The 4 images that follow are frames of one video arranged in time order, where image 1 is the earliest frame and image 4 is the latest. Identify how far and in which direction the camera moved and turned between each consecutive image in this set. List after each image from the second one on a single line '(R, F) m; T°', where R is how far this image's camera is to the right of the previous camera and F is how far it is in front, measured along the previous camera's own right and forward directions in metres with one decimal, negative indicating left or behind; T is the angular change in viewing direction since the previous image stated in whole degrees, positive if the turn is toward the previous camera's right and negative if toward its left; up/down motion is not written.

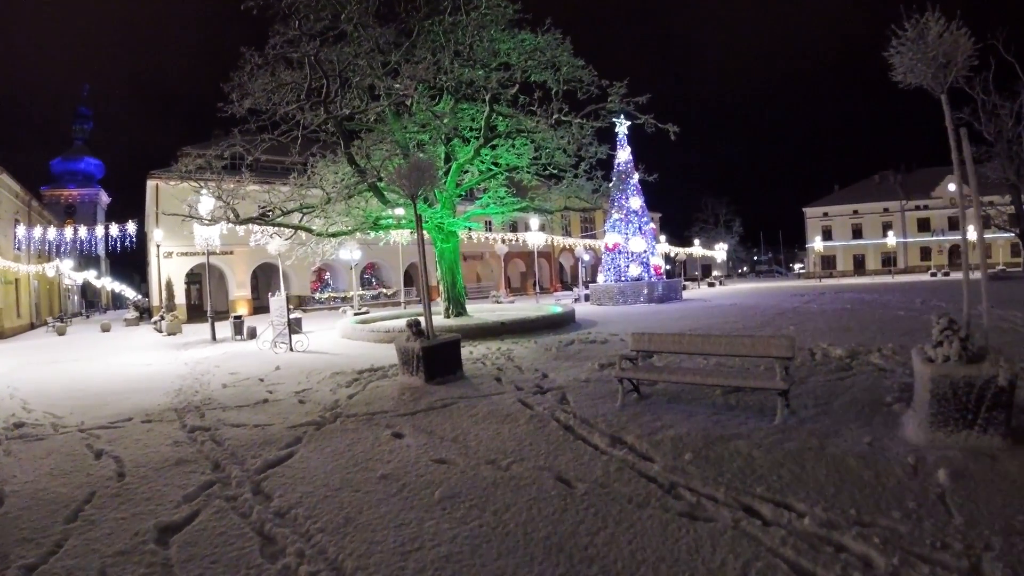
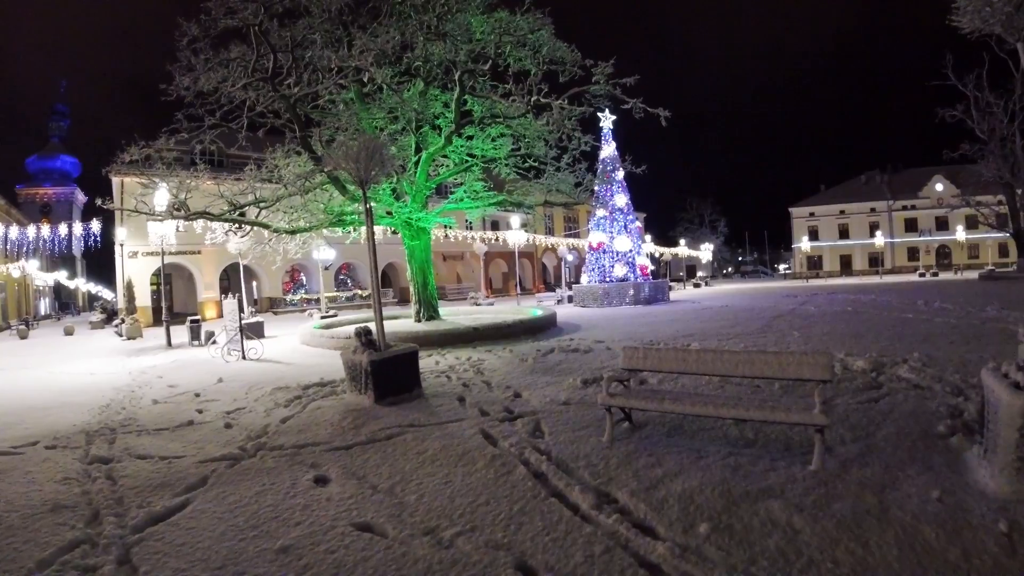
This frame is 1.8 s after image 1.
(+0.2, +1.3) m; +1°
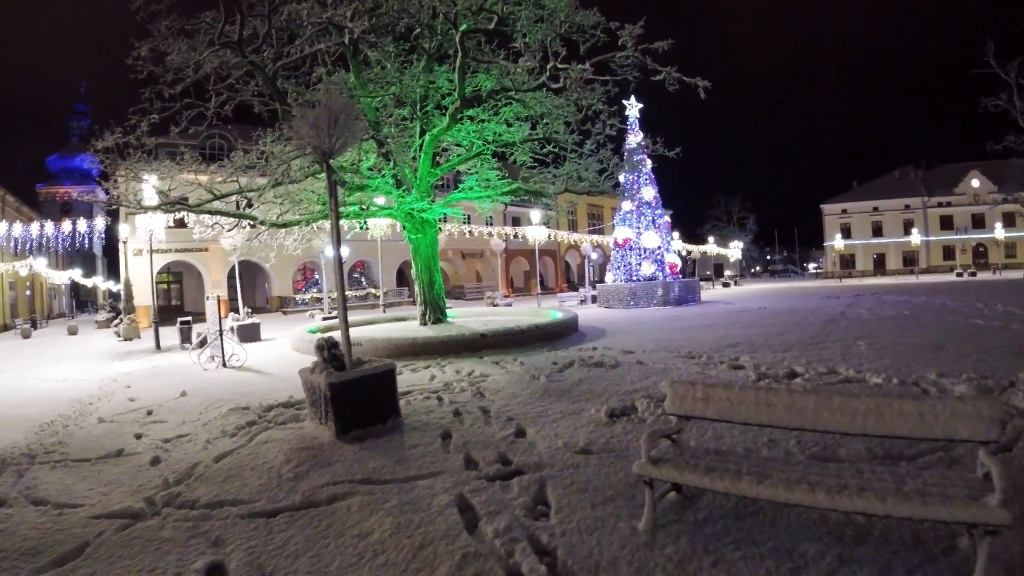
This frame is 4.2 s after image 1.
(+0.2, +1.7) m; -2°
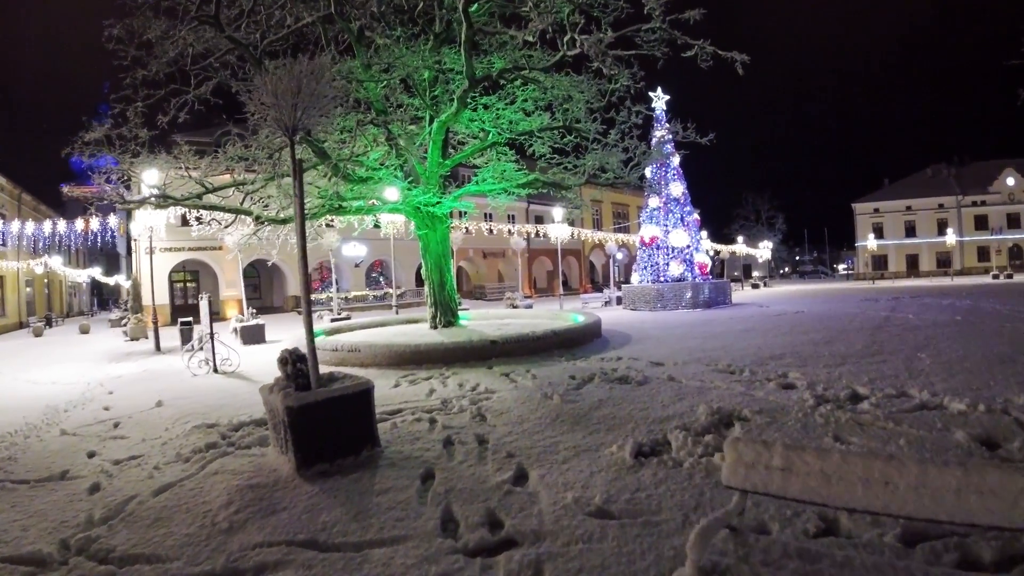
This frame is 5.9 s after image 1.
(+0.2, +1.1) m; -2°
